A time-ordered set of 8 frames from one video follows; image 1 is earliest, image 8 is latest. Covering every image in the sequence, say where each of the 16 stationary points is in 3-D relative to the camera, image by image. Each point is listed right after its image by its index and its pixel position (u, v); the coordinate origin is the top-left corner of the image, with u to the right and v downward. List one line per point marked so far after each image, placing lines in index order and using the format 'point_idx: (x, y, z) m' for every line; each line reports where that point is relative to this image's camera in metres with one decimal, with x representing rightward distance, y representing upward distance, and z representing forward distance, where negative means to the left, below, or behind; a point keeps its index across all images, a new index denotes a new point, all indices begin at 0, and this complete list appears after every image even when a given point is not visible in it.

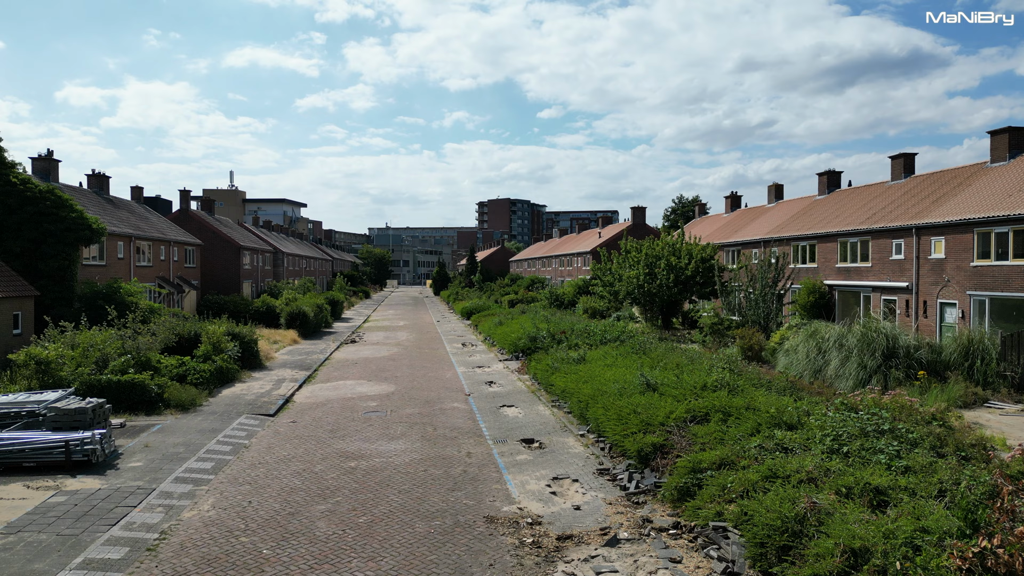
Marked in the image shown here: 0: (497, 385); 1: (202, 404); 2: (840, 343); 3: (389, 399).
0: (-0.4, -2.5, +18.1) m
1: (-6.7, -2.5, +15.3) m
2: (+7.5, -1.3, +16.4) m
3: (-2.8, -2.5, +16.4) m
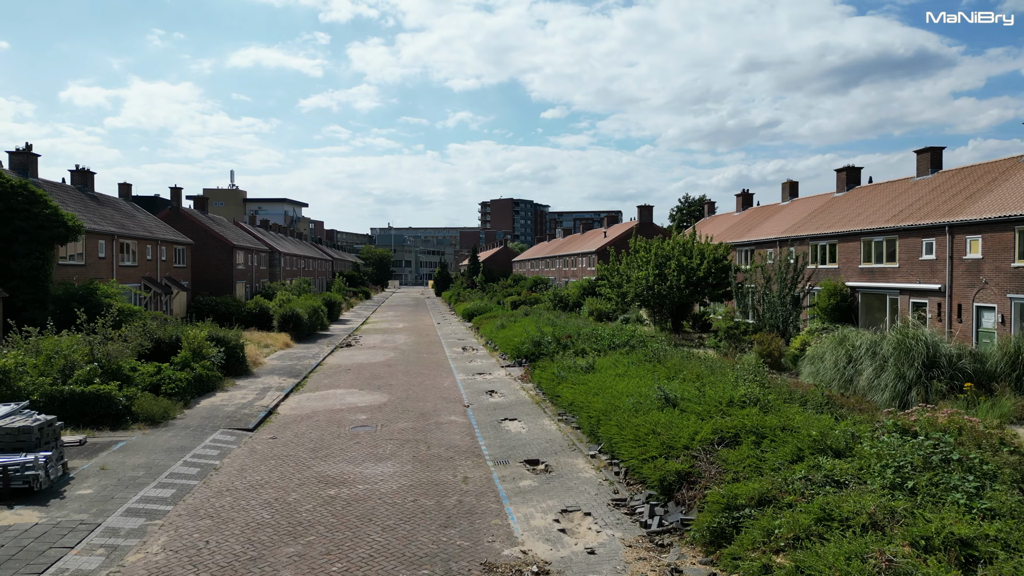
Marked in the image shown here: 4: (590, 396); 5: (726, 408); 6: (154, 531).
0: (-0.3, -2.5, +16.8) m
1: (-6.6, -2.5, +14.0) m
2: (+7.6, -1.3, +15.0) m
3: (-2.8, -2.6, +15.0) m
4: (+1.4, -2.0, +13.1) m
5: (+3.2, -1.8, +10.7) m
6: (-4.1, -2.8, +8.2) m
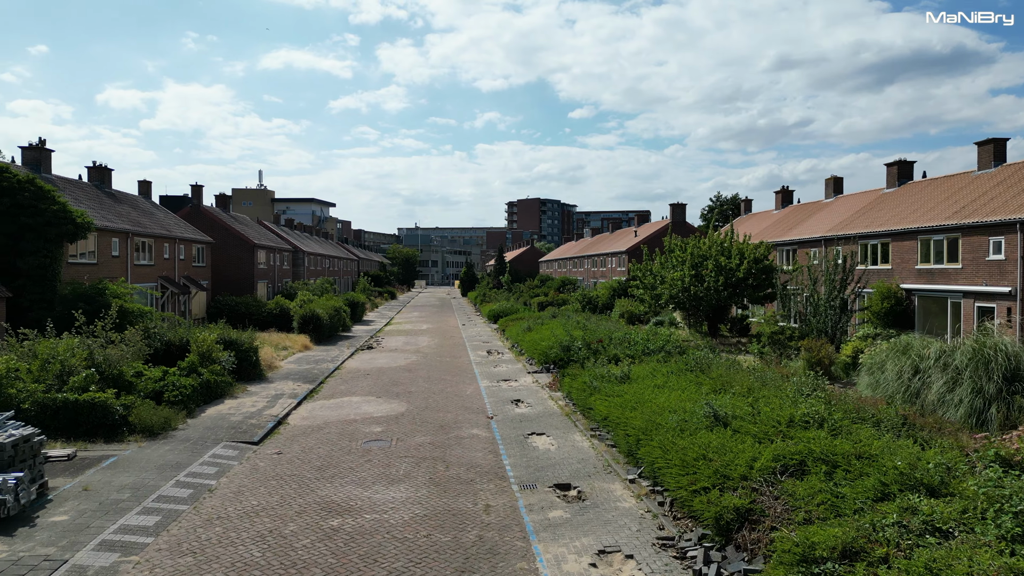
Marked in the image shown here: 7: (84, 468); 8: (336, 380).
0: (+0.3, -2.6, +15.5) m
1: (-6.1, -2.5, +13.0) m
2: (+8.1, -1.4, +13.5) m
3: (-2.2, -2.6, +13.9) m
4: (+1.9, -2.0, +11.8) m
5: (+3.6, -1.8, +9.3) m
6: (-3.8, -2.8, +7.1) m
7: (-6.3, -2.6, +10.4) m
8: (-4.8, -2.5, +19.5) m
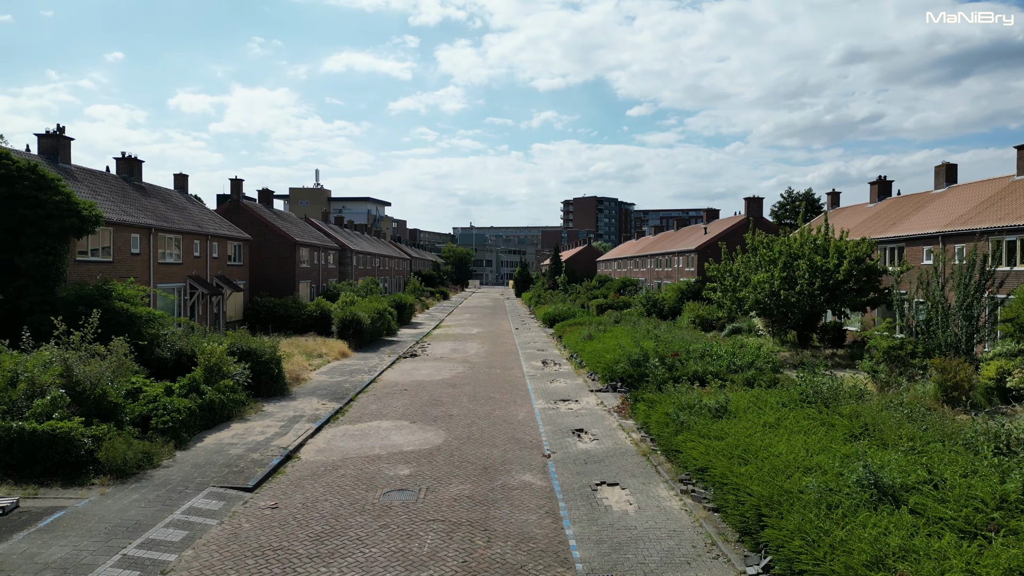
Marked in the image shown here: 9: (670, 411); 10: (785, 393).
0: (+1.4, -2.7, +12.5) m
1: (-5.2, -2.6, +10.5) m
2: (+9.1, -1.5, +9.8) m
3: (-1.3, -2.7, +11.1) m
4: (+2.7, -2.1, +8.7) m
5: (+4.2, -2.0, +6.0) m
6: (-3.4, -2.9, +4.5) m
7: (-5.5, -2.7, +8.0) m
8: (-3.4, -2.6, +16.8) m
9: (+2.6, -2.0, +11.7) m
10: (+4.6, -1.8, +12.0) m
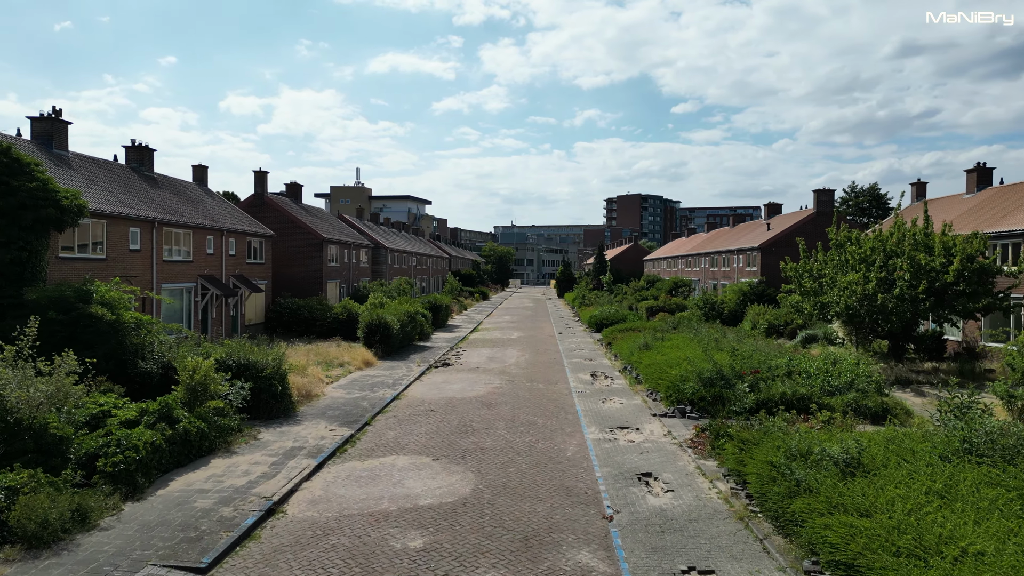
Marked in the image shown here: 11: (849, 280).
0: (+2.0, -2.7, +9.6) m
1: (-4.7, -2.6, +8.0) m
2: (+9.6, -1.6, +6.5) m
3: (-0.7, -2.7, +8.3) m
4: (+3.2, -2.2, +5.7) m
5: (+4.5, -2.0, +3.0) m
6: (-3.2, -2.9, +1.8) m
7: (-5.1, -2.7, +5.4) m
8: (-2.5, -2.6, +14.2) m
9: (+3.2, -2.1, +8.7) m
10: (+5.2, -1.9, +8.9) m
11: (+9.2, +0.2, +19.5) m
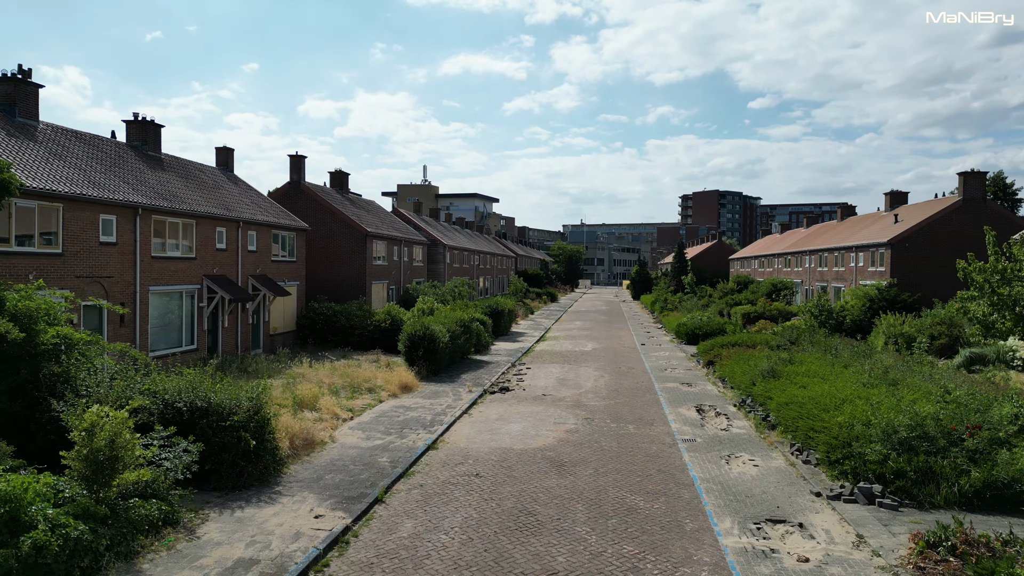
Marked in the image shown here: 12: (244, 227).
0: (+2.7, -2.9, +4.5) m
1: (-4.1, -2.7, +3.6) m
2: (+9.9, -1.8, +0.7) m
3: (-0.1, -2.9, +3.5) m
4: (+3.4, -2.3, +0.6) m
5: (+4.4, -2.2, -2.3) m
6: (-3.3, -3.0, -2.7) m
7: (-4.9, -2.8, +1.1) m
8: (-1.3, -2.7, +9.5) m
9: (+3.7, -2.2, +3.5) m
10: (+5.8, -2.0, +3.6) m
11: (+10.8, +0.1, +13.7) m
12: (-7.4, +1.7, +19.8) m
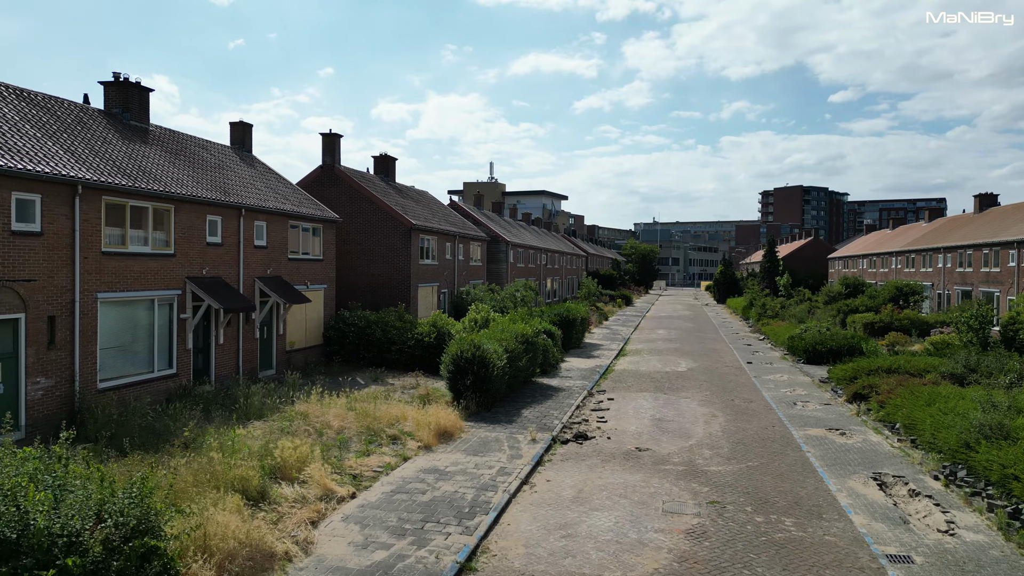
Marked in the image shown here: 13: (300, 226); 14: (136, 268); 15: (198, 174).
0: (+2.8, -3.0, -0.6) m
1: (-4.0, -2.9, -0.9) m
2: (+9.6, -2.0, -5.1) m
3: (-0.1, -3.0, -1.3) m
4: (+3.2, -2.5, -4.6) m
5: (+3.9, -2.3, -7.5) m
6: (-3.8, -3.2, -7.2) m
7: (-5.0, -2.9, -3.2) m
8: (-0.7, -2.8, +4.8) m
9: (+3.8, -2.4, -1.7) m
10: (+5.9, -2.2, -1.8) m
11: (+11.8, -0.1, +7.8) m
12: (-5.7, +1.6, +15.6) m
13: (-5.2, +1.6, +17.7) m
14: (-6.4, +0.4, +12.3) m
15: (-6.6, +2.5, +15.2) m
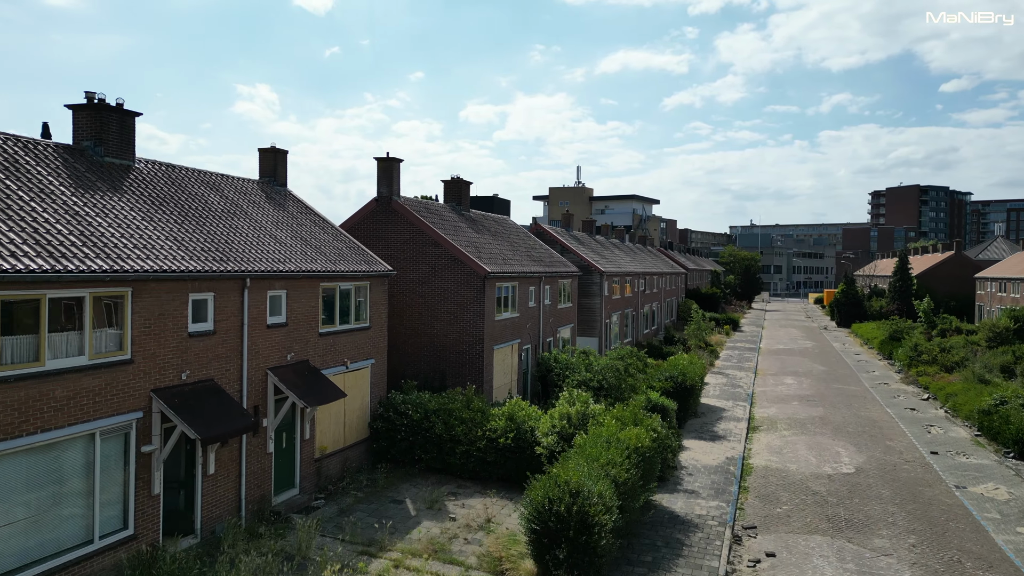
0: (+2.5, -4.6, -5.8) m
1: (-4.3, -4.4, -5.2) m
2: (+8.8, -3.6, -11.0) m
3: (-0.4, -4.6, -6.1) m
4: (+2.4, -4.1, -9.8) m
5: (+2.8, -3.9, -12.8) m
6: (-4.8, -4.7, -11.5) m
7: (-5.5, -4.5, -7.5) m
8: (-0.3, -4.4, 0.0) m
9: (+3.4, -4.0, -7.0) m
10: (+5.4, -3.8, -7.4) m
11: (+12.5, -1.8, +1.4) m
12: (-4.0, +0.1, +11.3) m
13: (-3.2, 0.0, +13.4) m
14: (-5.1, -1.2, +8.2) m
15: (-4.9, +0.9, +11.0) m
